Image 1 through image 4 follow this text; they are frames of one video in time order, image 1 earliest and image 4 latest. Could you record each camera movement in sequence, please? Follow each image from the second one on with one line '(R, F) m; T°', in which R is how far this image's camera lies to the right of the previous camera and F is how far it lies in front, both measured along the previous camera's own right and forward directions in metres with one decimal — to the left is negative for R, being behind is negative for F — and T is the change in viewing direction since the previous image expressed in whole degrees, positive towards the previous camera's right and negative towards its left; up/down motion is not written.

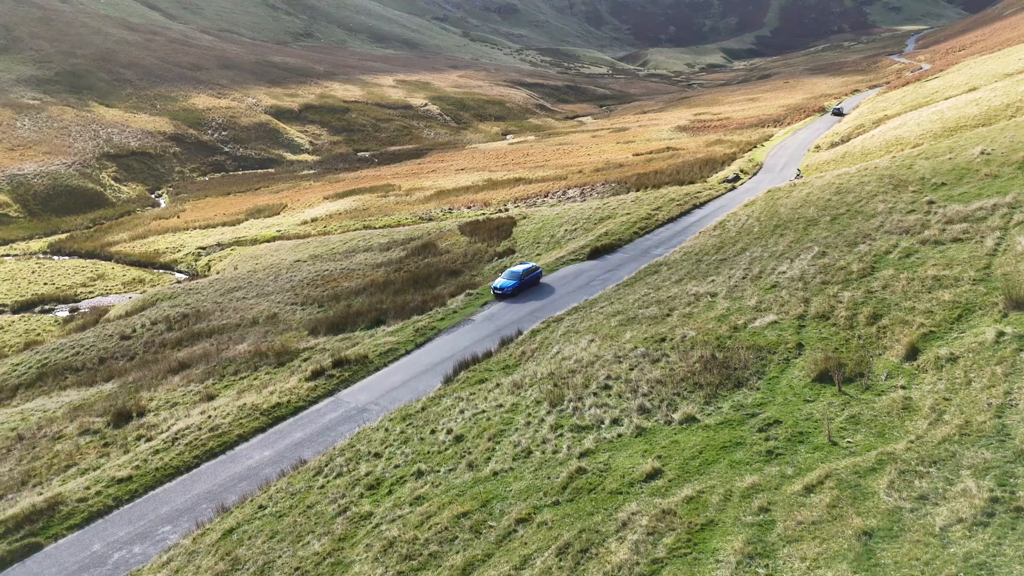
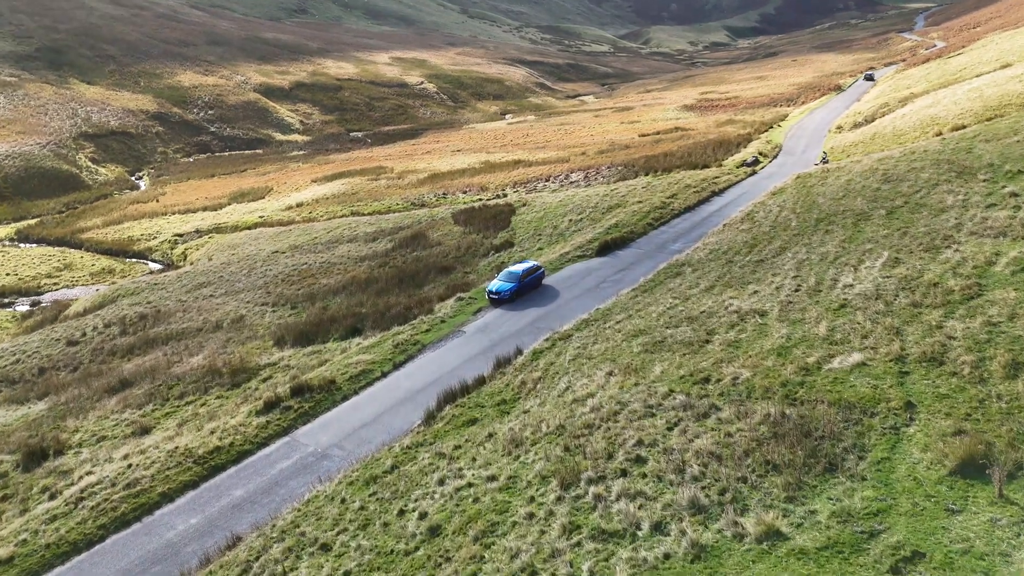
(+0.1, +5.1) m; 0°
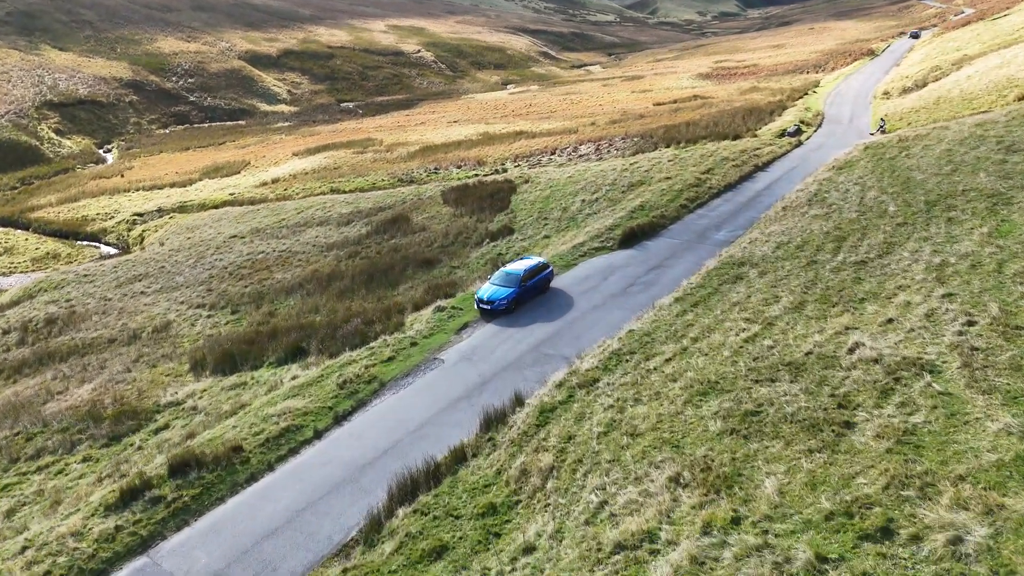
(+0.1, +8.3) m; 0°
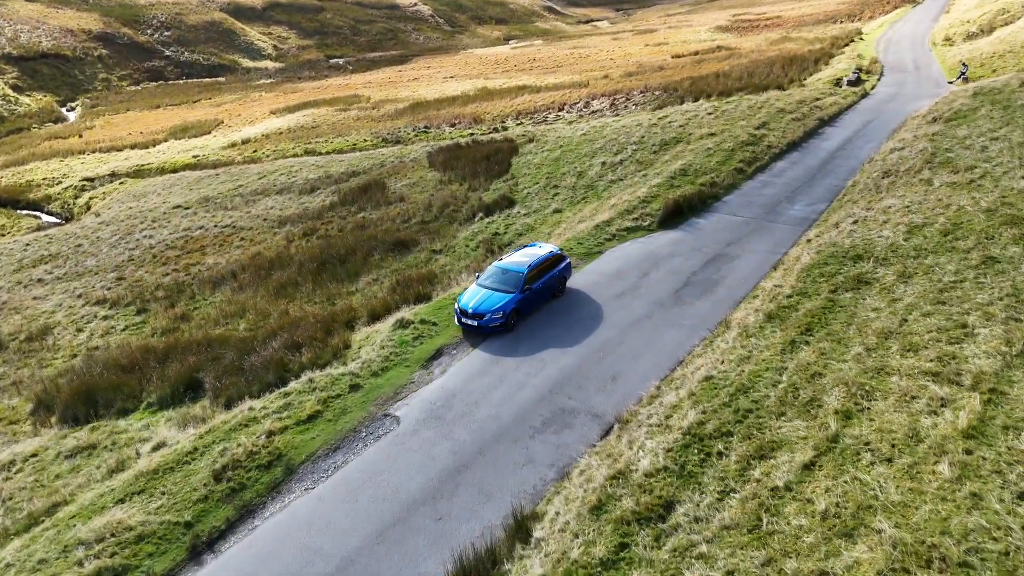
(+0.1, +7.9) m; 0°
